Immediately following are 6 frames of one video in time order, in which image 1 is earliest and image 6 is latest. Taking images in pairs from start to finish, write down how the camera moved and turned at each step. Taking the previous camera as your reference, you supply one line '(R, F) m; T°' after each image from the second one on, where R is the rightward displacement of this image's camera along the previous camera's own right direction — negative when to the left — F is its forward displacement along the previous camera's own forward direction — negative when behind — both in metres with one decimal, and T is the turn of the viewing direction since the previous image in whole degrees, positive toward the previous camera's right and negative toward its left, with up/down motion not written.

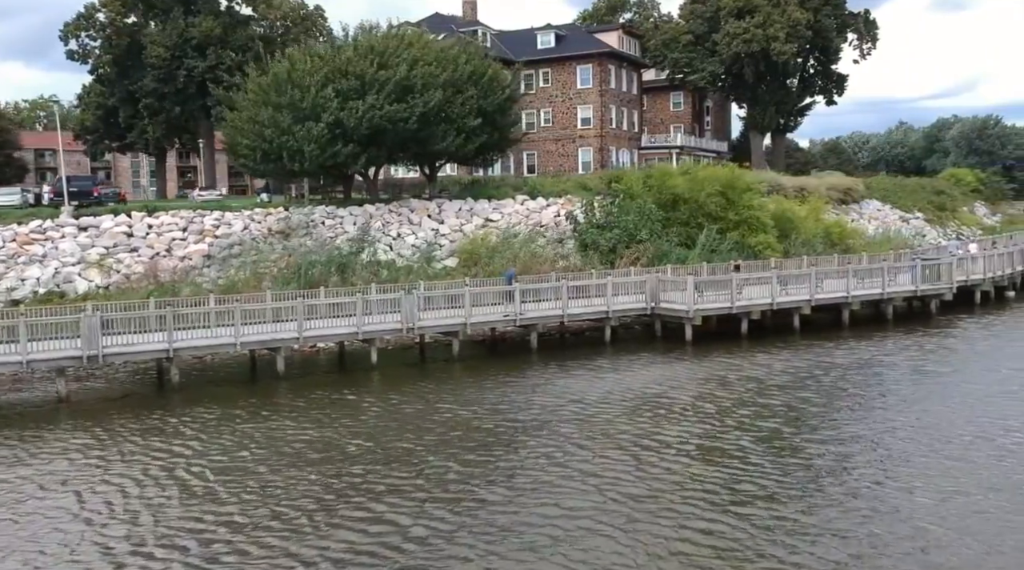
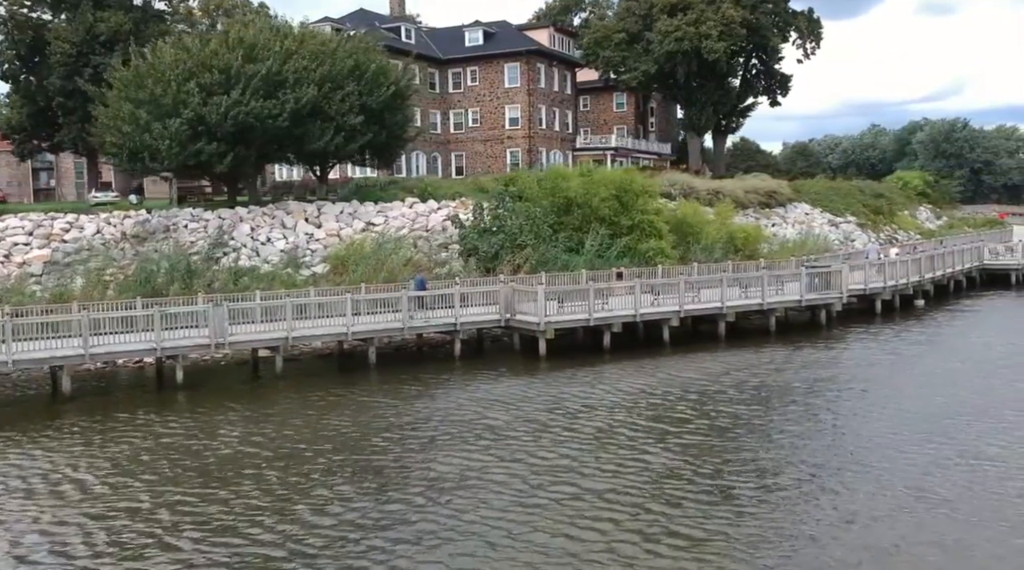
(+4.0, +2.3) m; +1°
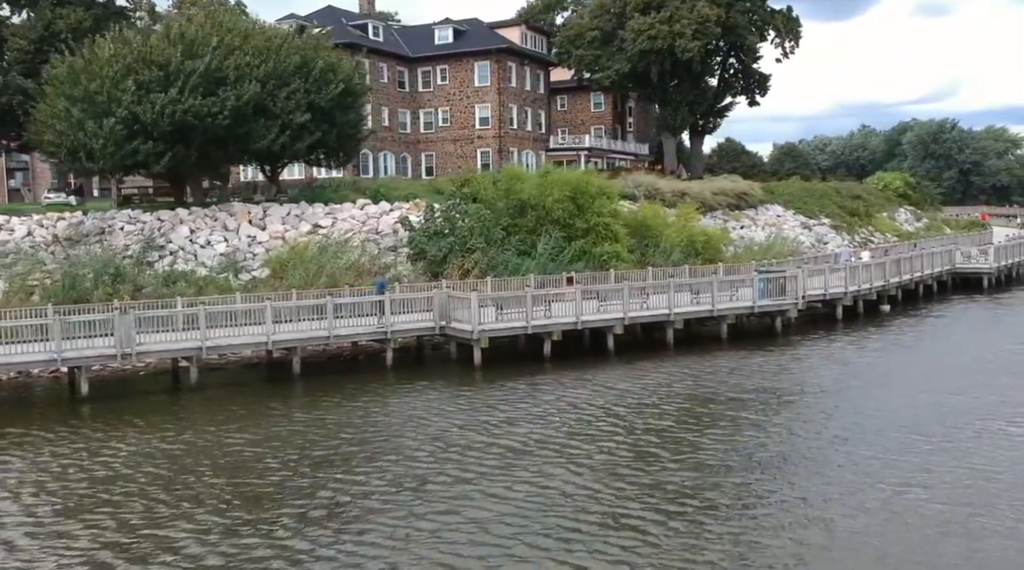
(+1.6, +1.3) m; 0°
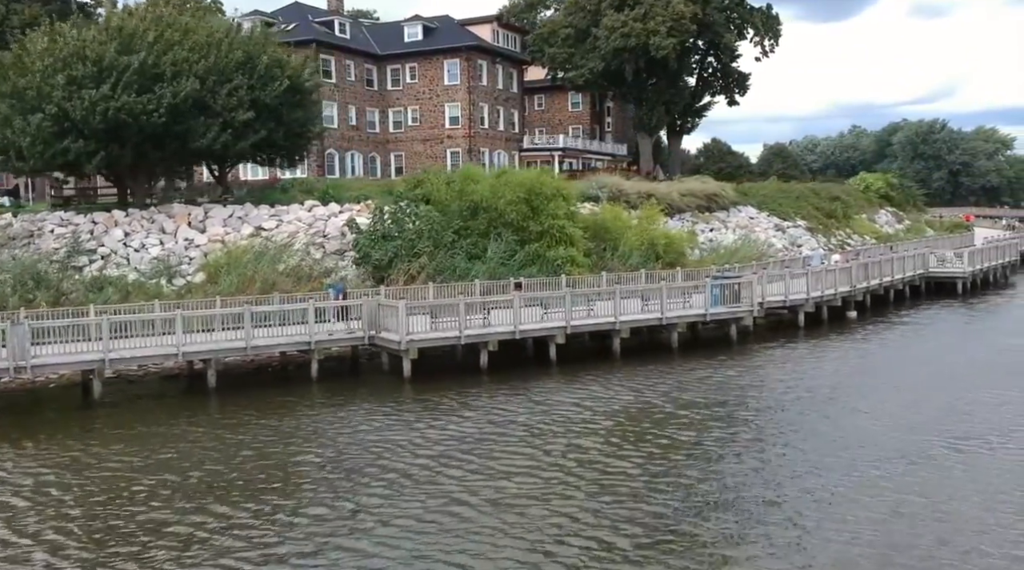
(+1.6, +1.6) m; 0°
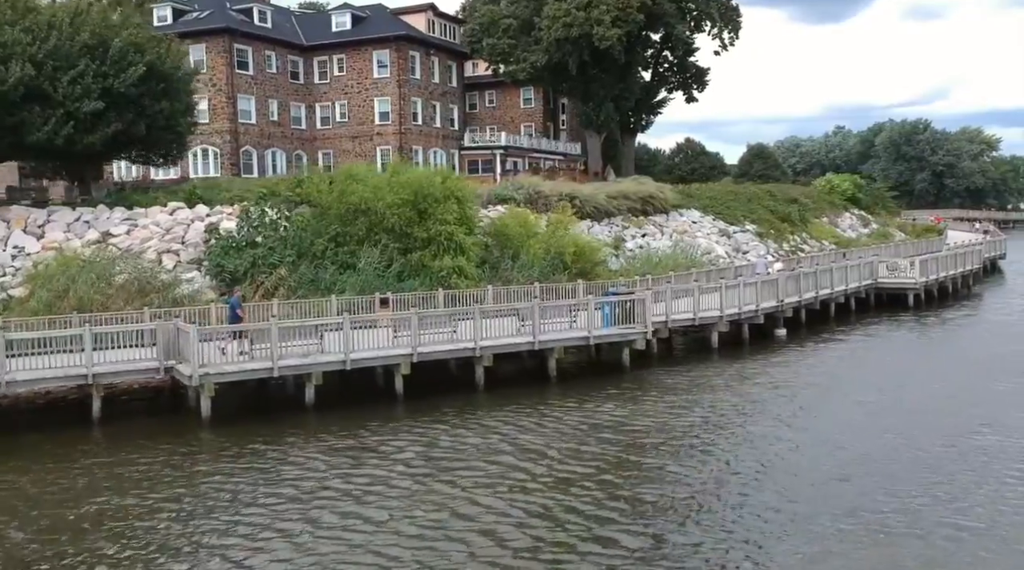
(+3.5, +4.6) m; 0°
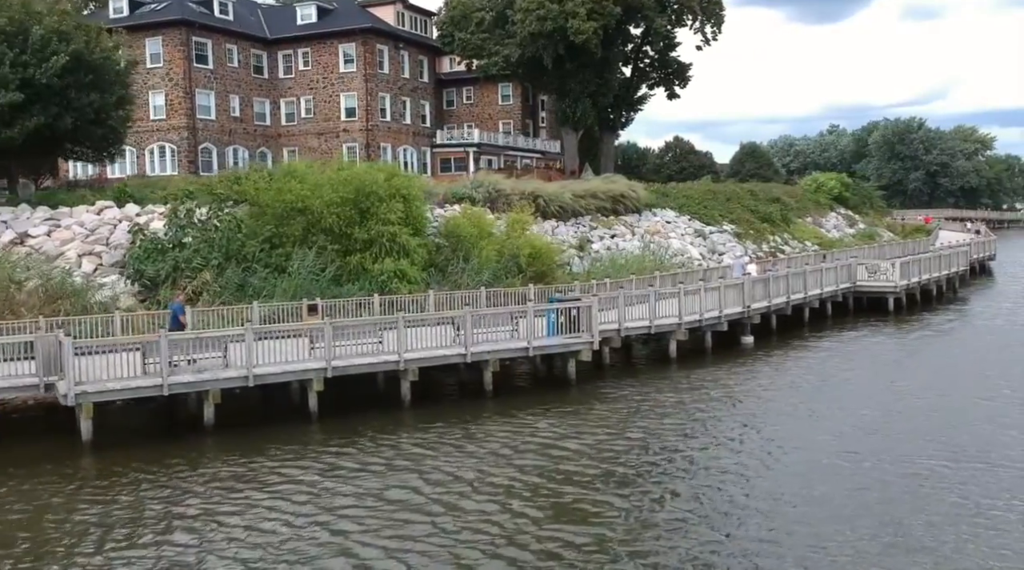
(+1.5, +2.3) m; 0°
